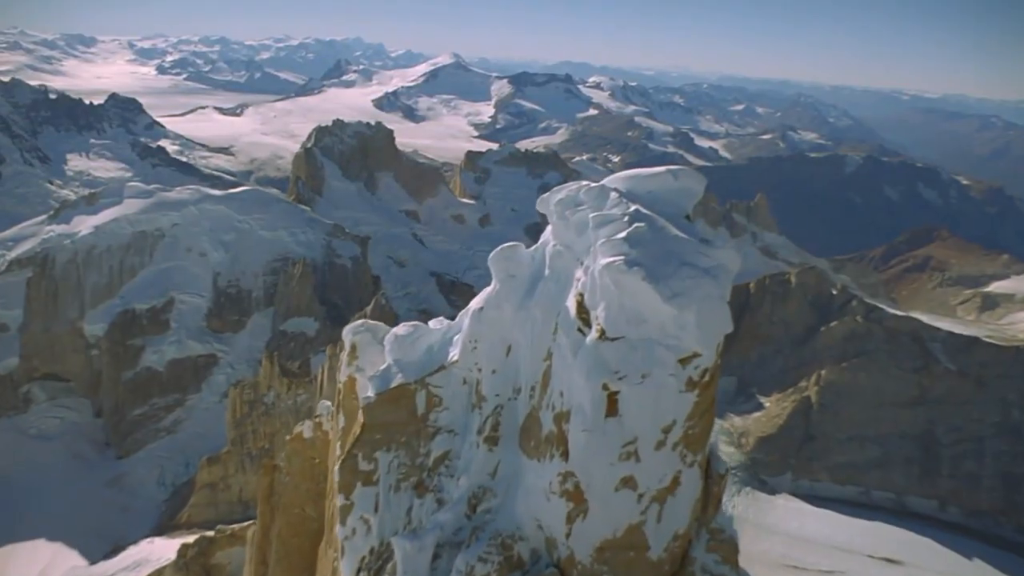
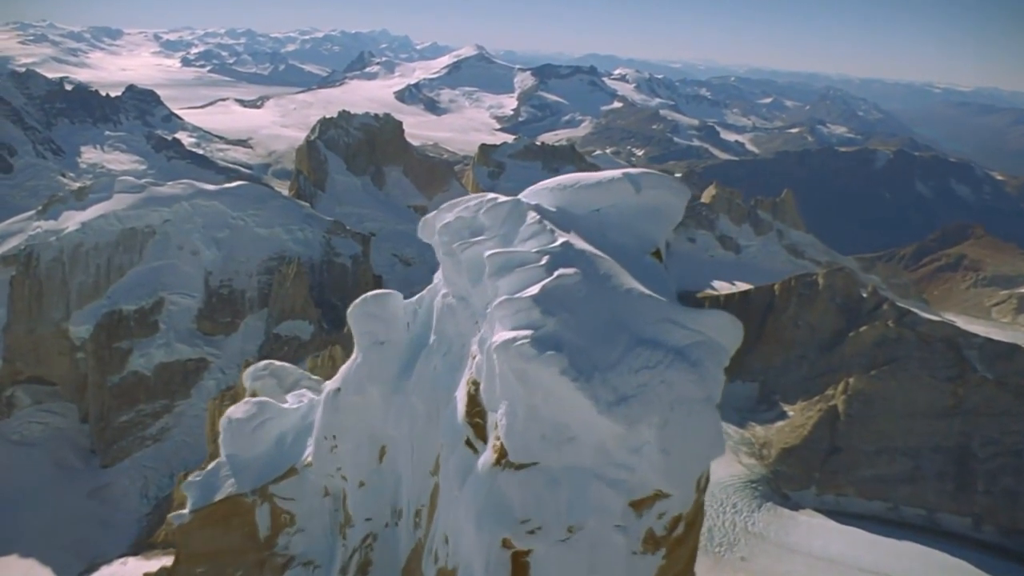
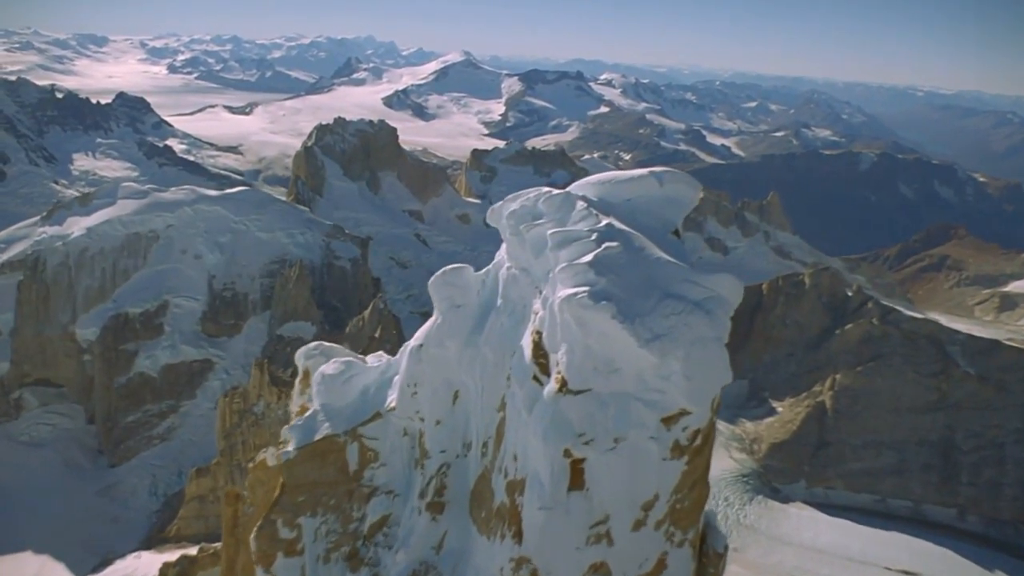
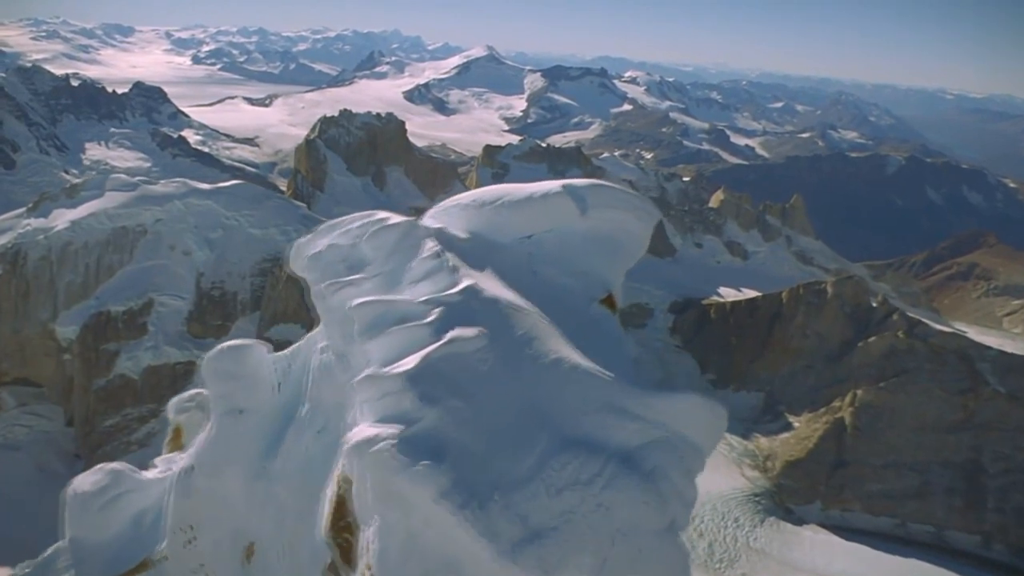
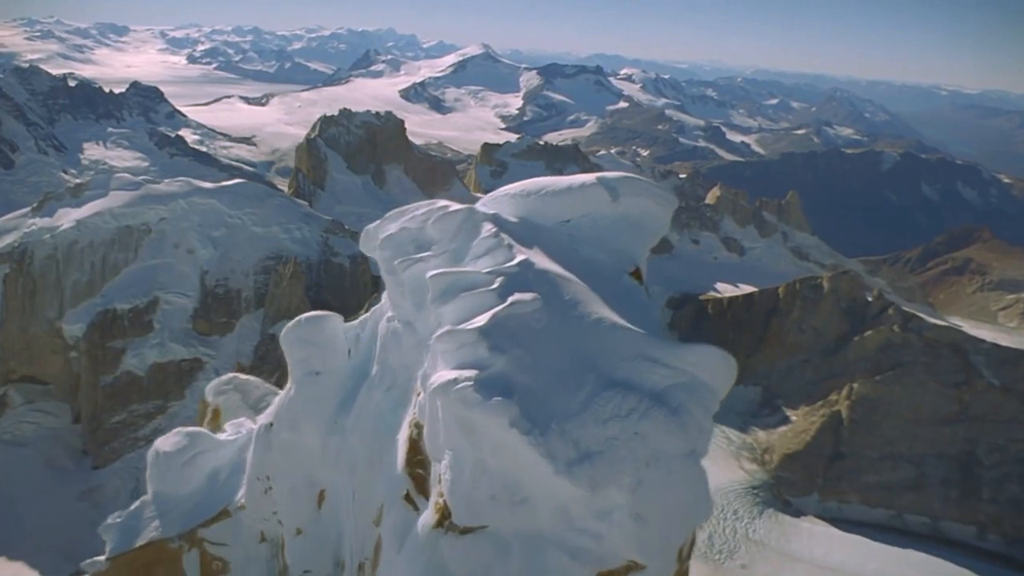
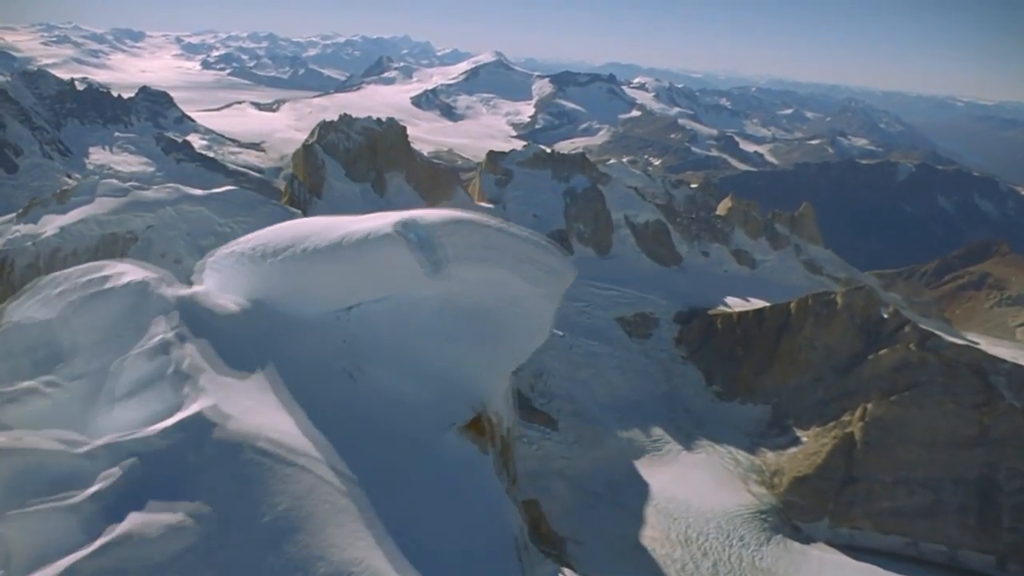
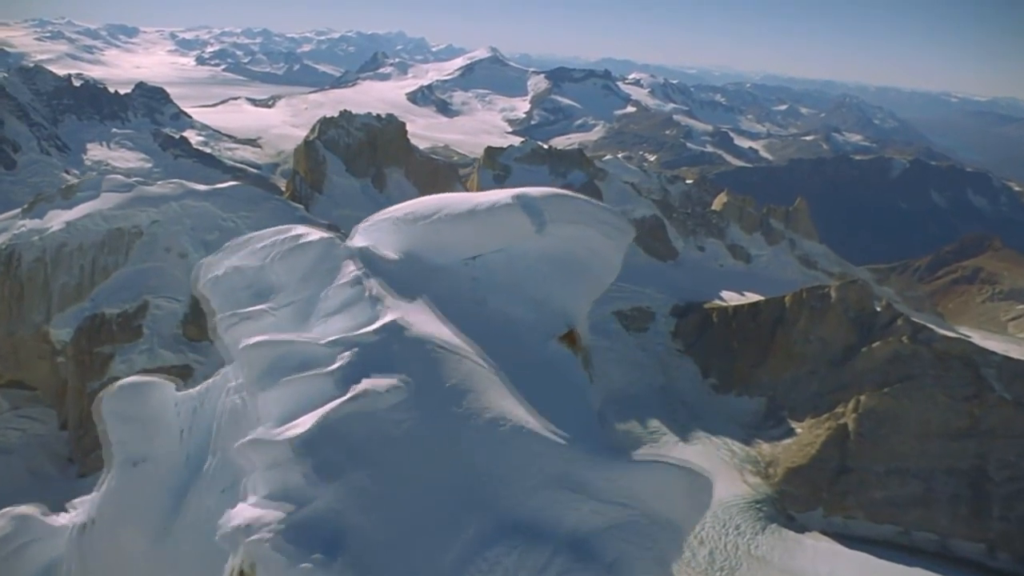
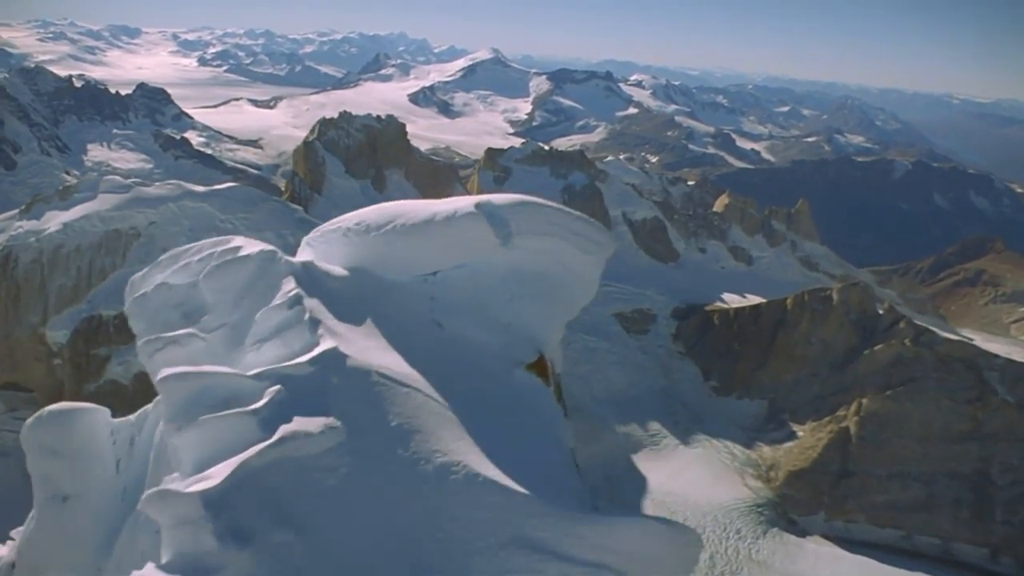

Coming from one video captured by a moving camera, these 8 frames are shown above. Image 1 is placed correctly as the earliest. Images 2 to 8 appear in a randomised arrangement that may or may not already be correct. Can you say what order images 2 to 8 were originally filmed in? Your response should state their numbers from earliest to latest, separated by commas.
3, 2, 5, 4, 7, 8, 6
